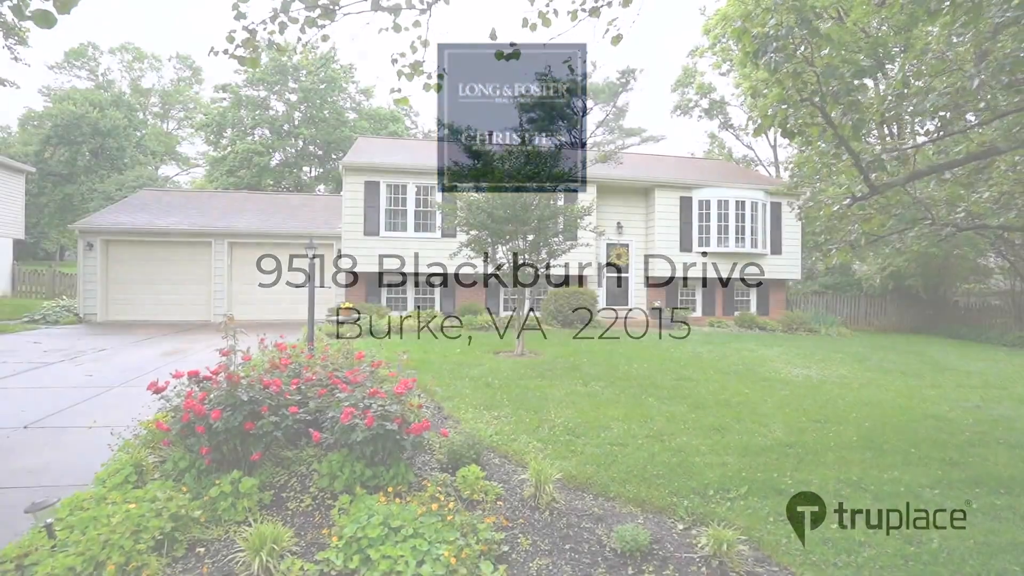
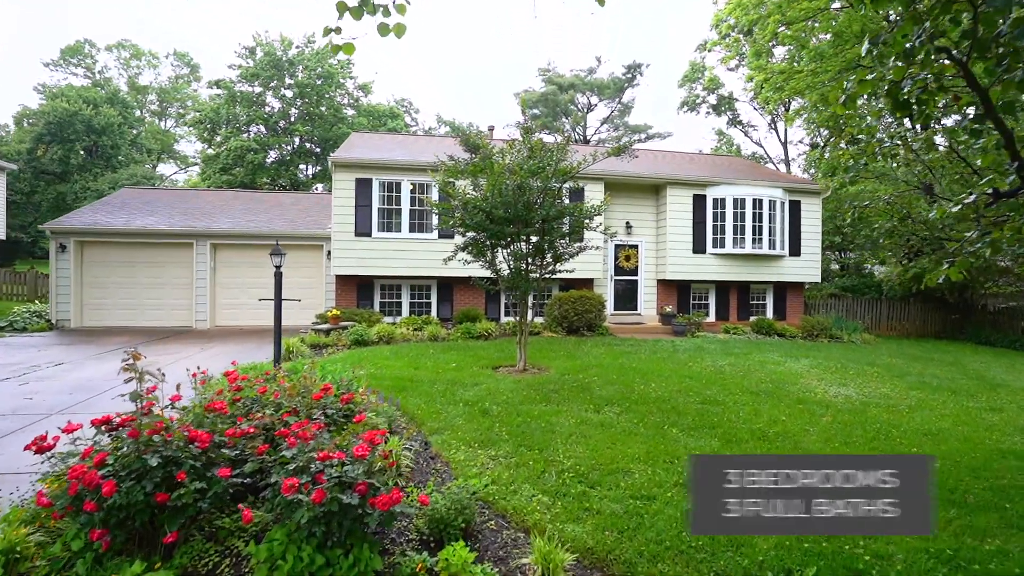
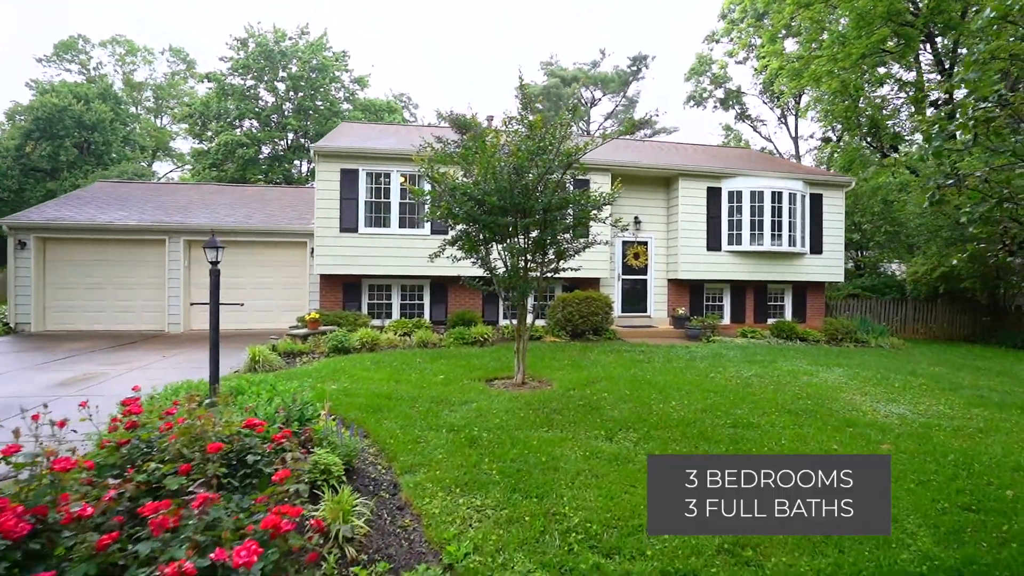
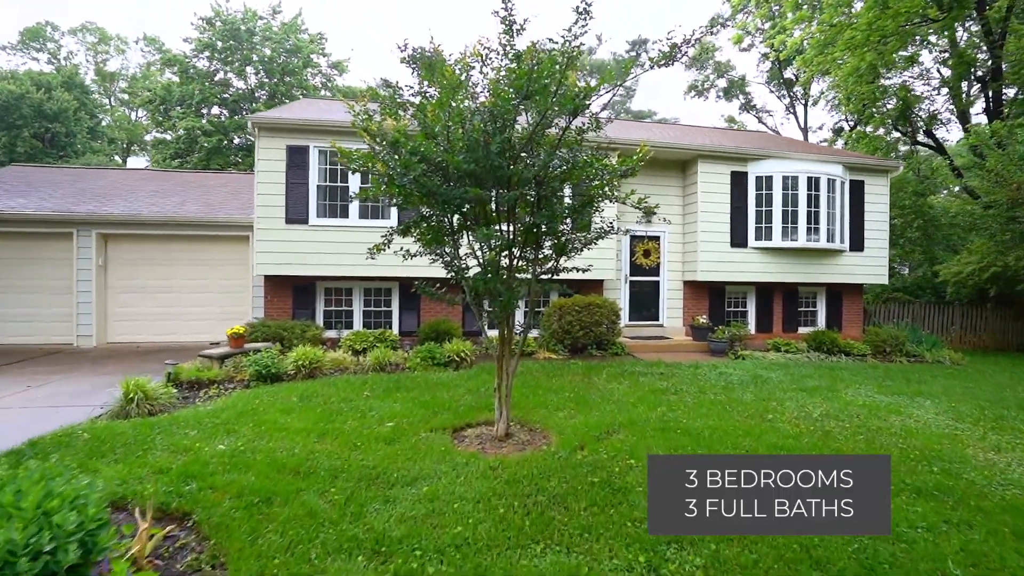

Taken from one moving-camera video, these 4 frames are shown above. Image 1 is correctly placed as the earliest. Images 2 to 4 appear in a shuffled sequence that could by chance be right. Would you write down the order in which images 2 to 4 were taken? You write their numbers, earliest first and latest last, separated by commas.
2, 3, 4
